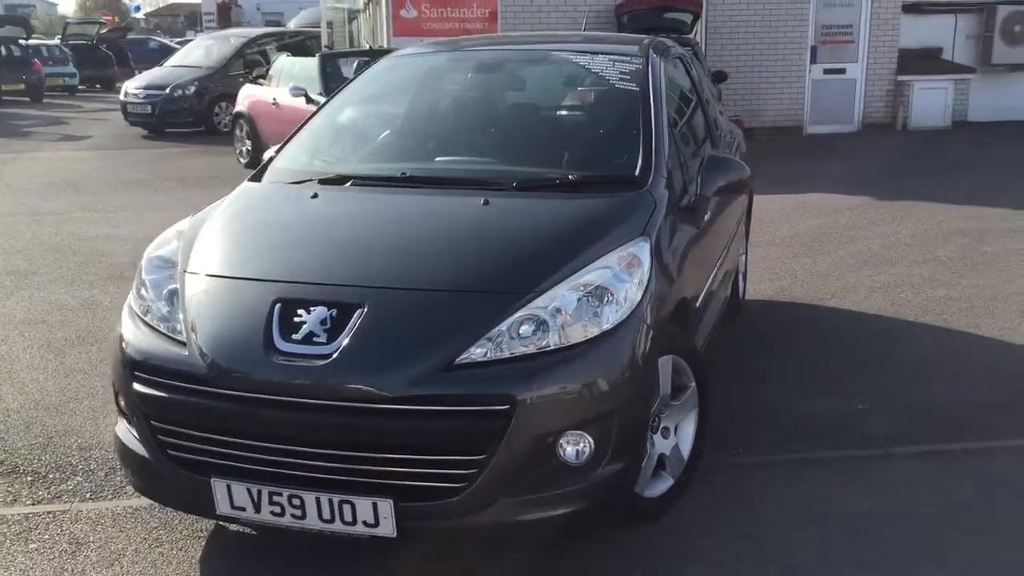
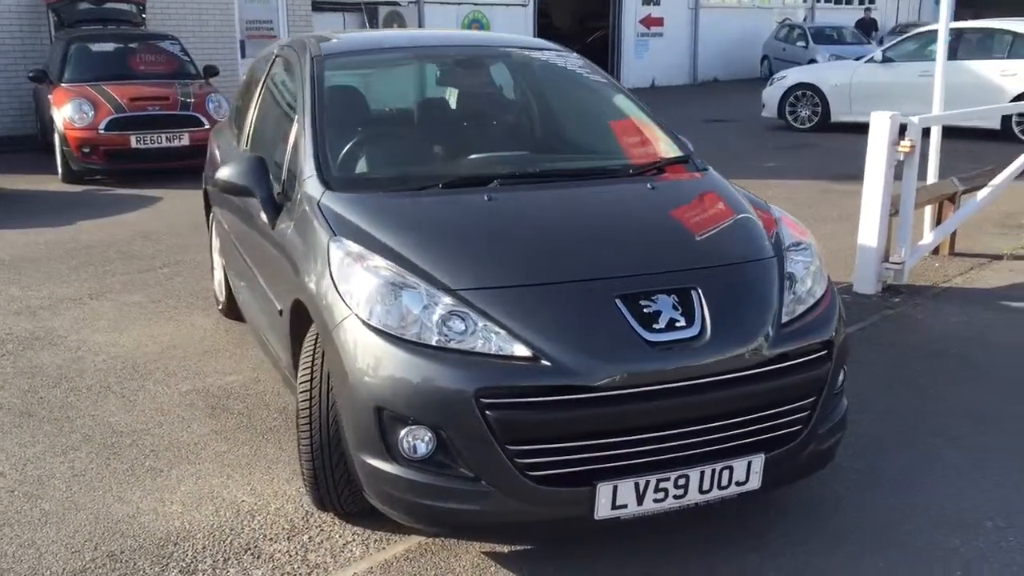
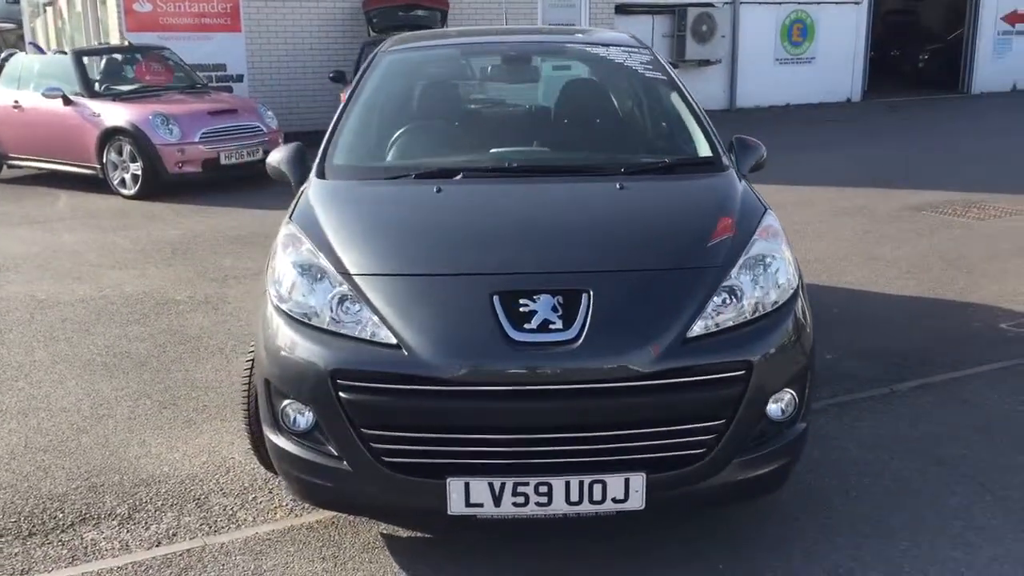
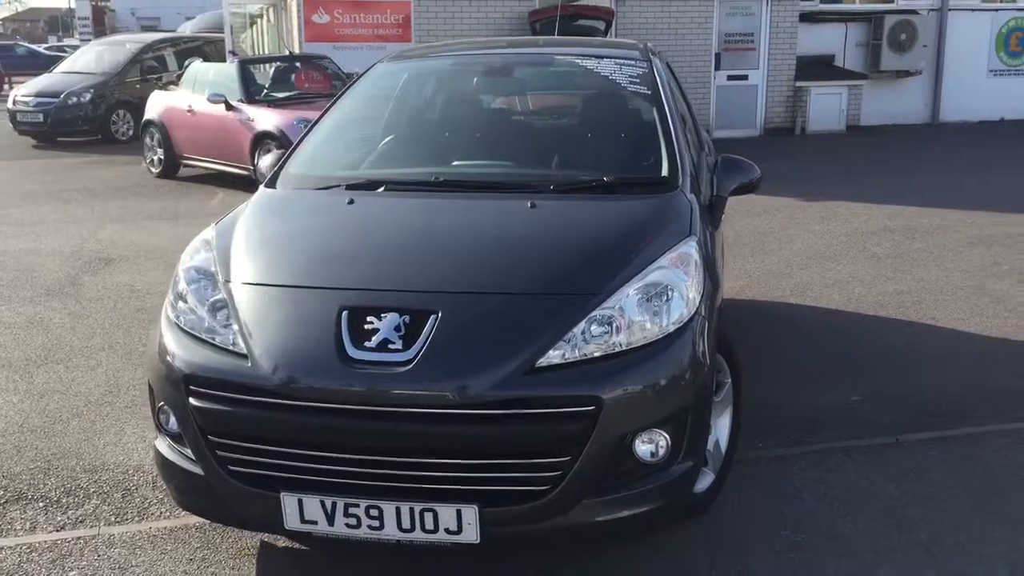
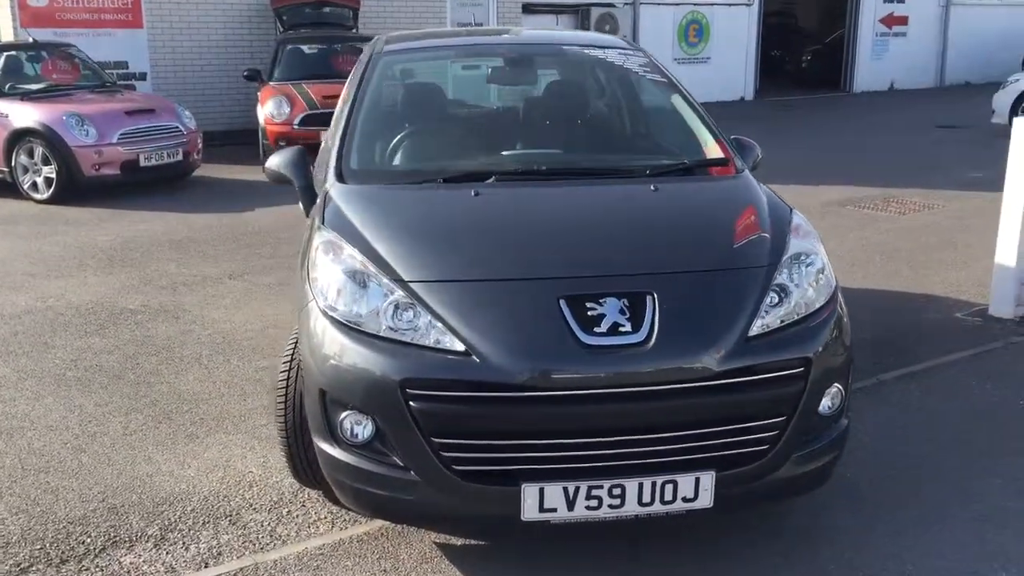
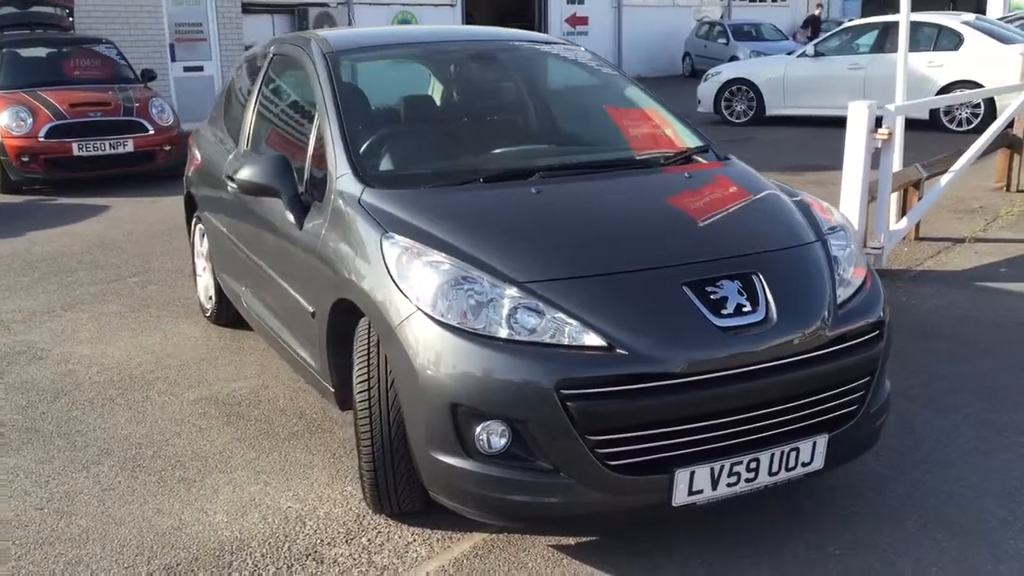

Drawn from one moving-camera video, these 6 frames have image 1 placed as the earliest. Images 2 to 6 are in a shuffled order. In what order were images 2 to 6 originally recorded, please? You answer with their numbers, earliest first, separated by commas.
4, 3, 5, 2, 6
